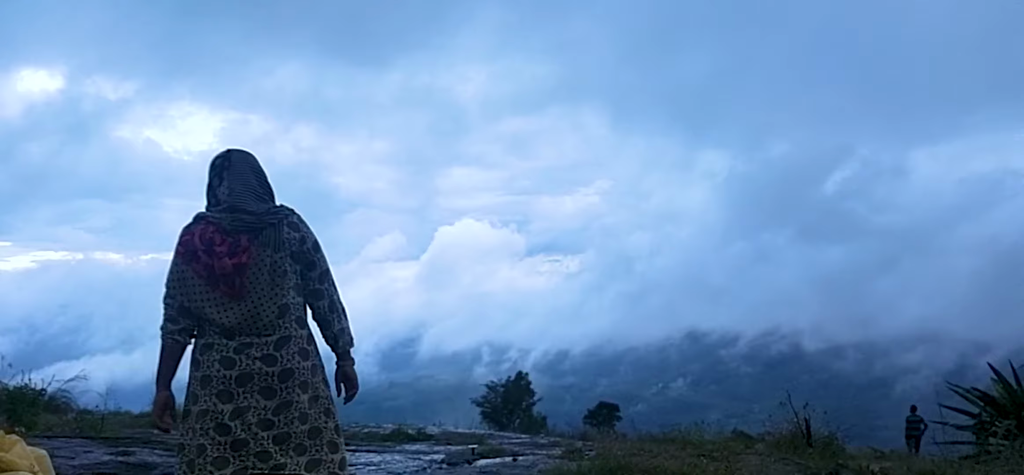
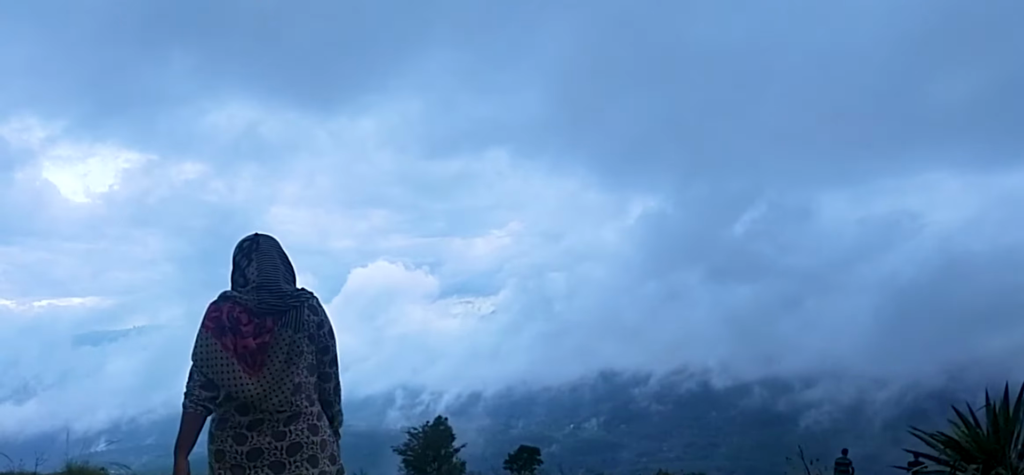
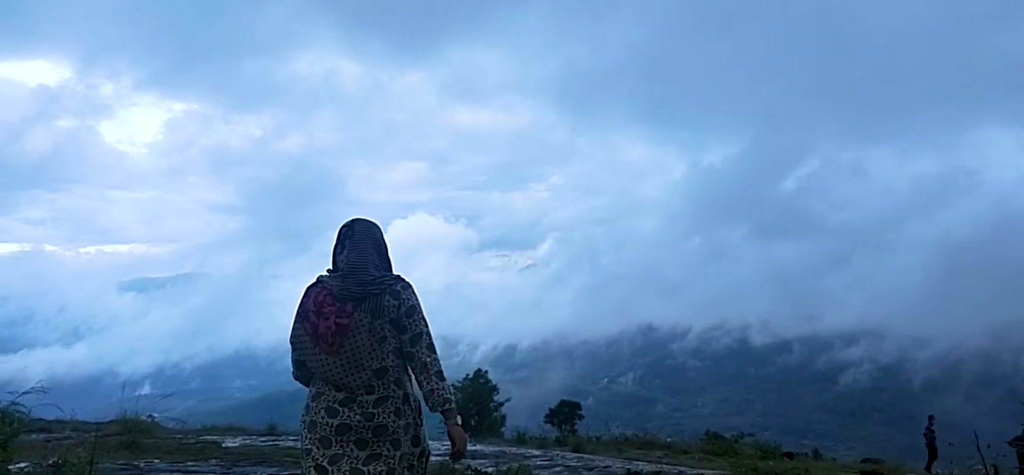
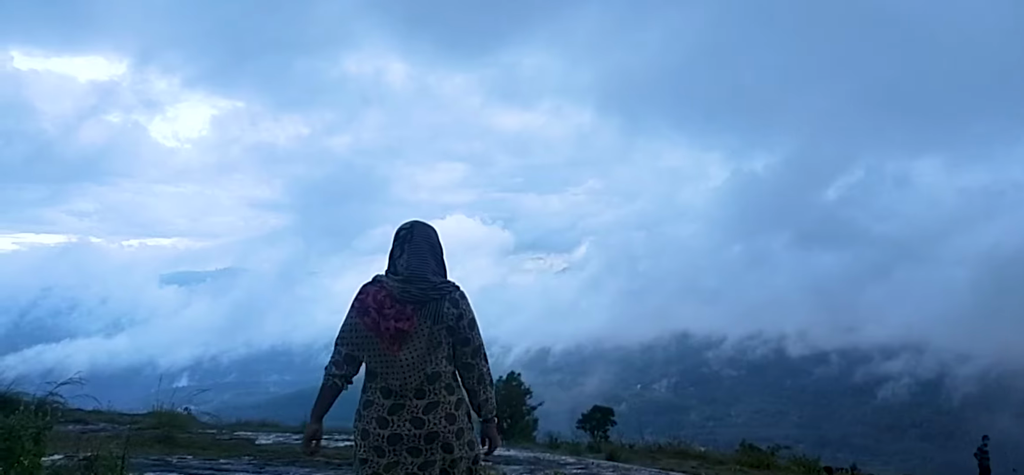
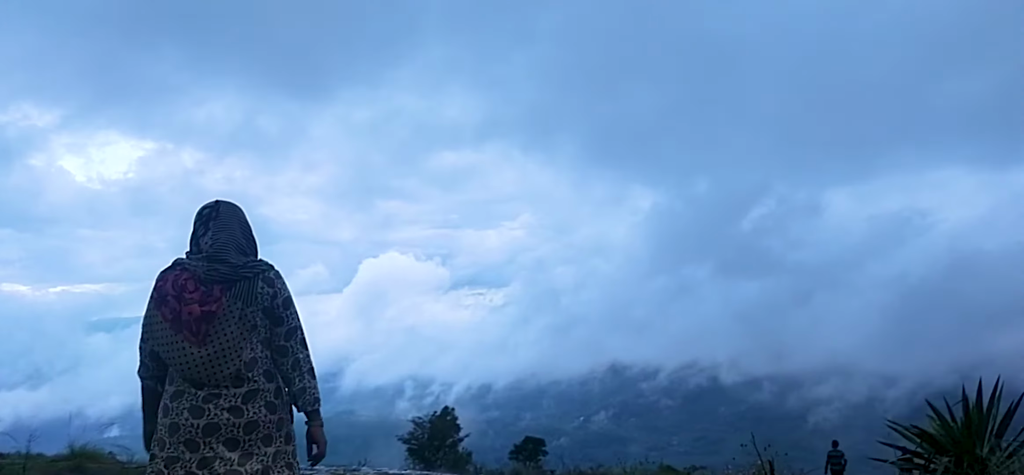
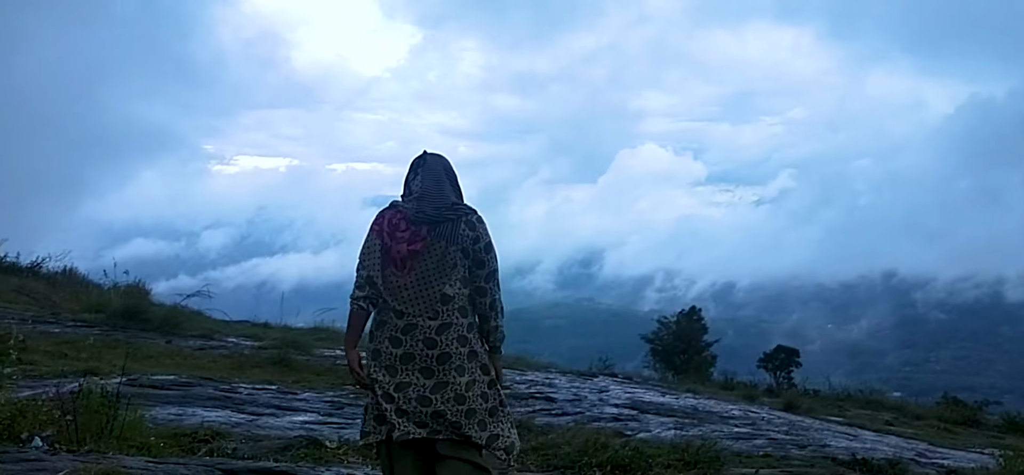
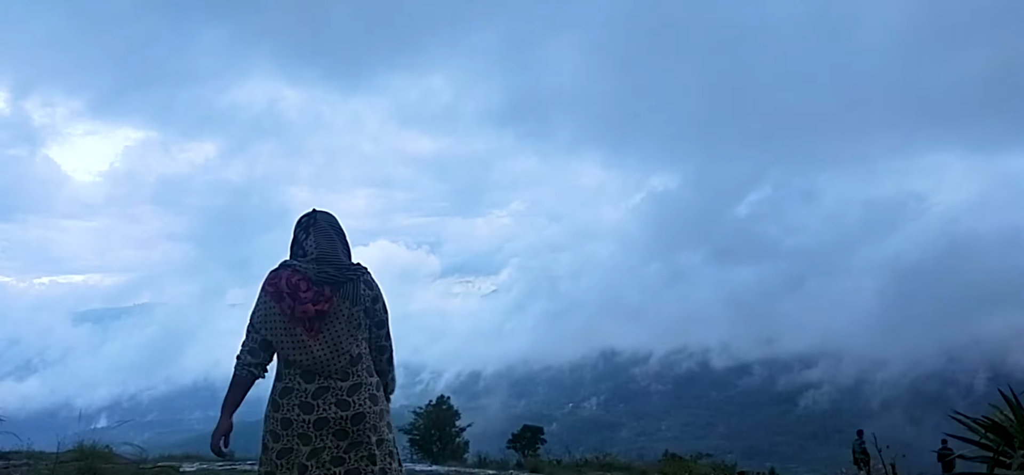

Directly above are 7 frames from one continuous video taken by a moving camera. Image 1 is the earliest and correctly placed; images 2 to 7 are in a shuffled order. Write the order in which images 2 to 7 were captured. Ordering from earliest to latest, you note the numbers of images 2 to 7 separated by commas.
5, 2, 7, 3, 4, 6
